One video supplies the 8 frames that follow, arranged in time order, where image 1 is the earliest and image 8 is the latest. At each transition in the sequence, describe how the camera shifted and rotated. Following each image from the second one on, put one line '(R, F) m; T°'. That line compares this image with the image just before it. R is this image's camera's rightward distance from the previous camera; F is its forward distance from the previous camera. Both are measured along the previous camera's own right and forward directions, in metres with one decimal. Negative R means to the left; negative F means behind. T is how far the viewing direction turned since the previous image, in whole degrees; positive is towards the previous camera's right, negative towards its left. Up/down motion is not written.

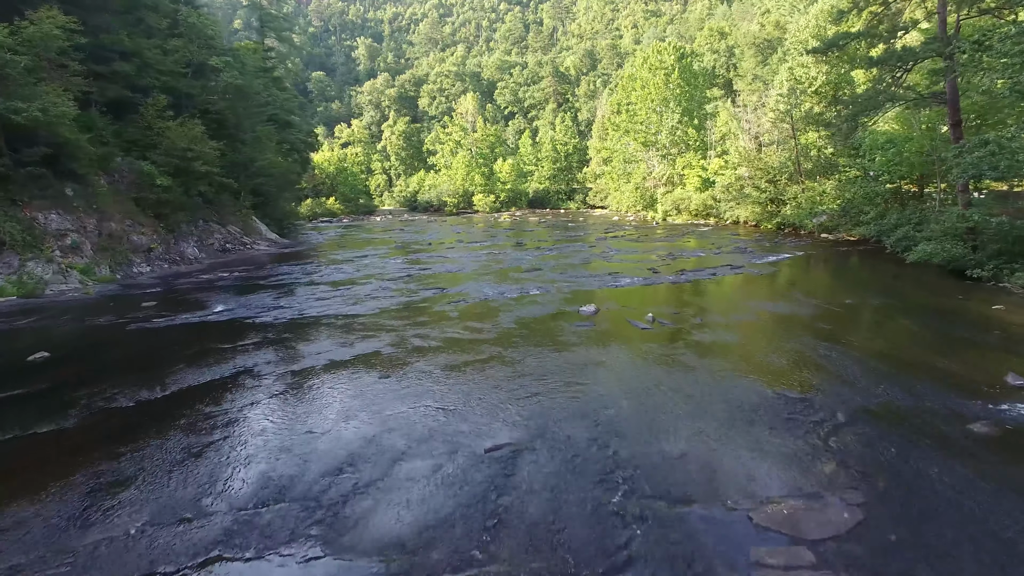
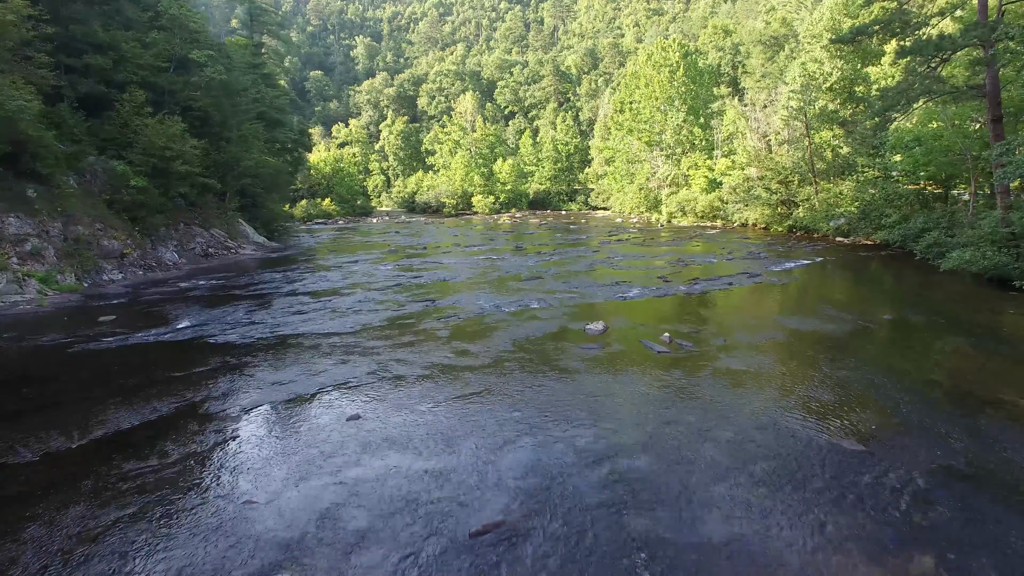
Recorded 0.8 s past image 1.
(0.0, +1.4) m; 0°
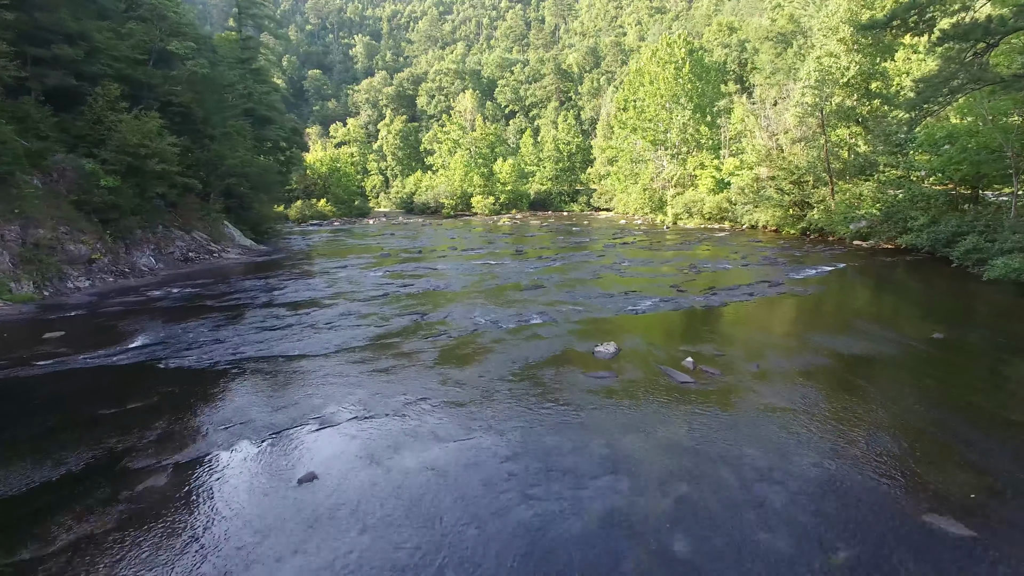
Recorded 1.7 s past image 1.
(0.0, +1.5) m; 0°
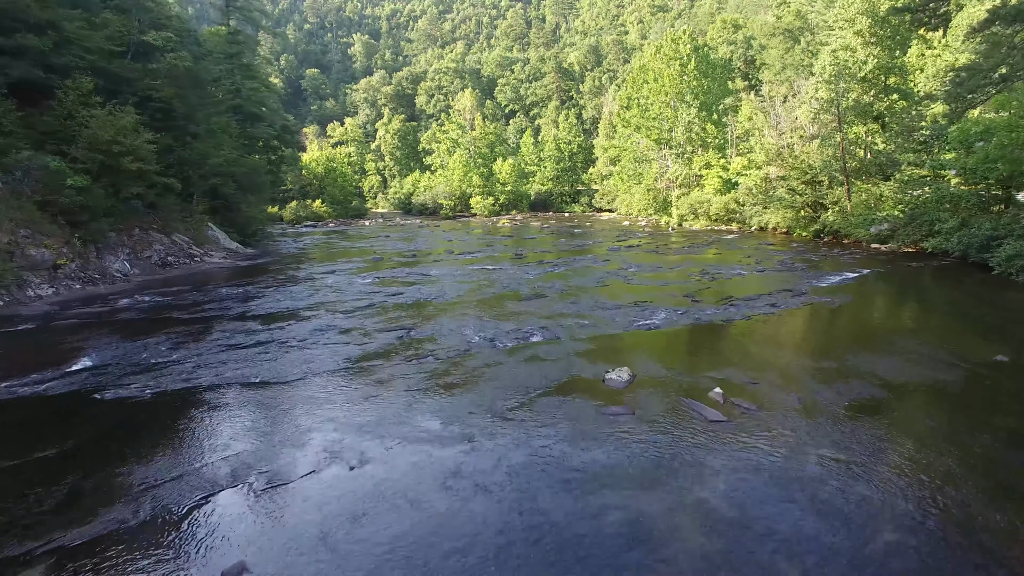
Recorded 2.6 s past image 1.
(0.0, +1.4) m; 0°
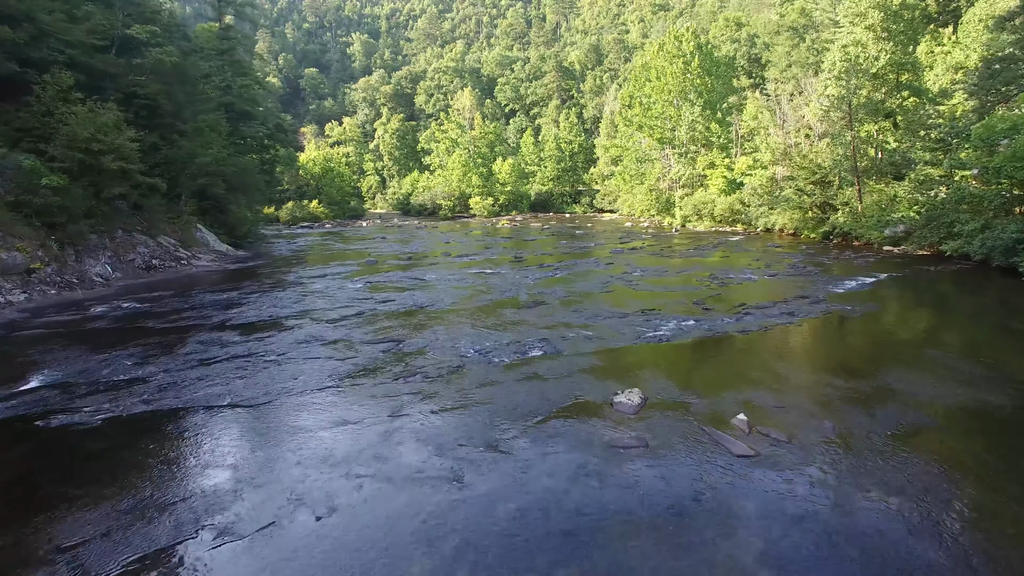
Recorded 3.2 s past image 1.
(0.0, +0.9) m; 0°
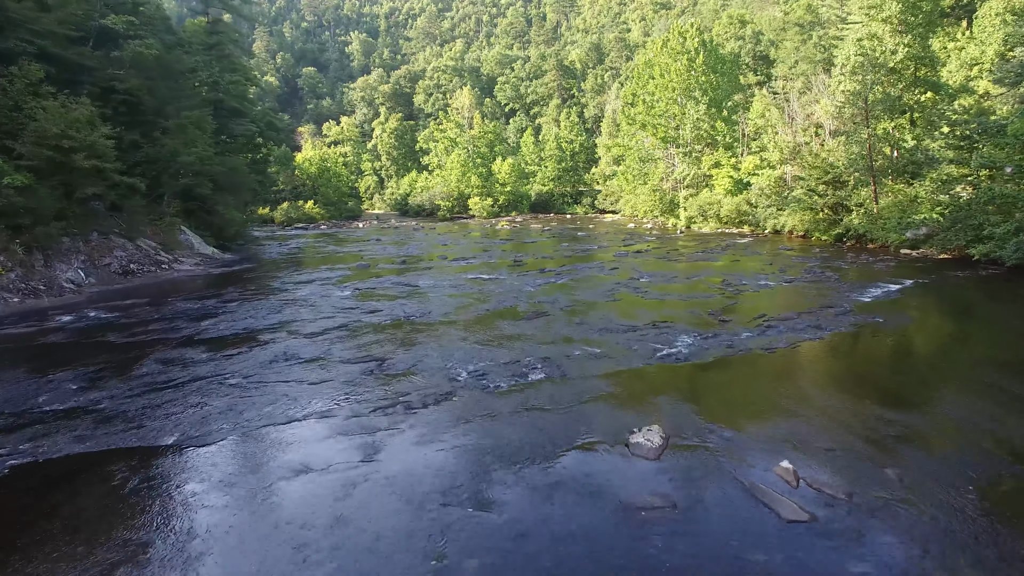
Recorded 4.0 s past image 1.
(0.0, +1.2) m; 0°
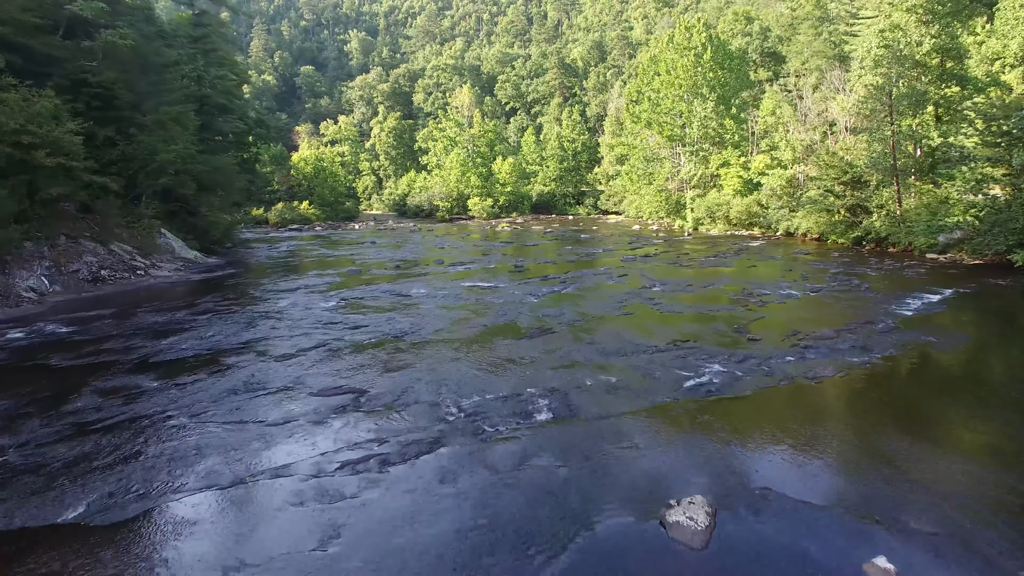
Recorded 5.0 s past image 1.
(0.0, +1.5) m; 0°
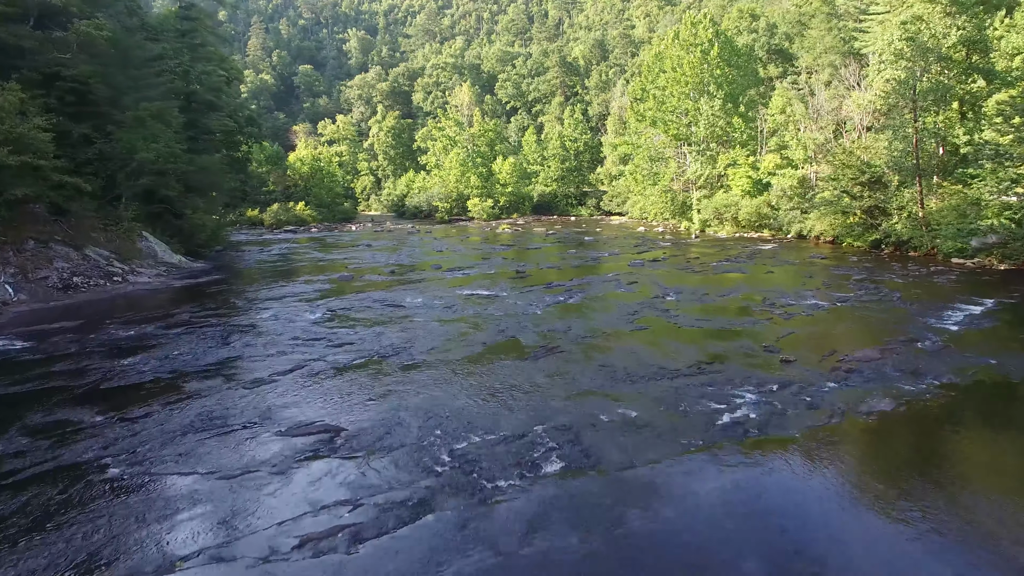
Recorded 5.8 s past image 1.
(0.0, +1.2) m; 0°
